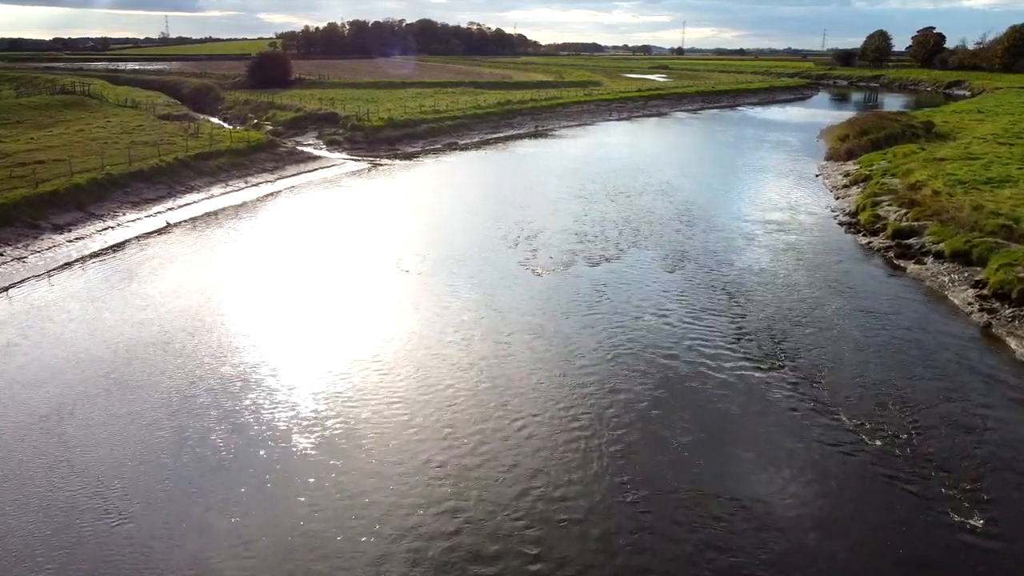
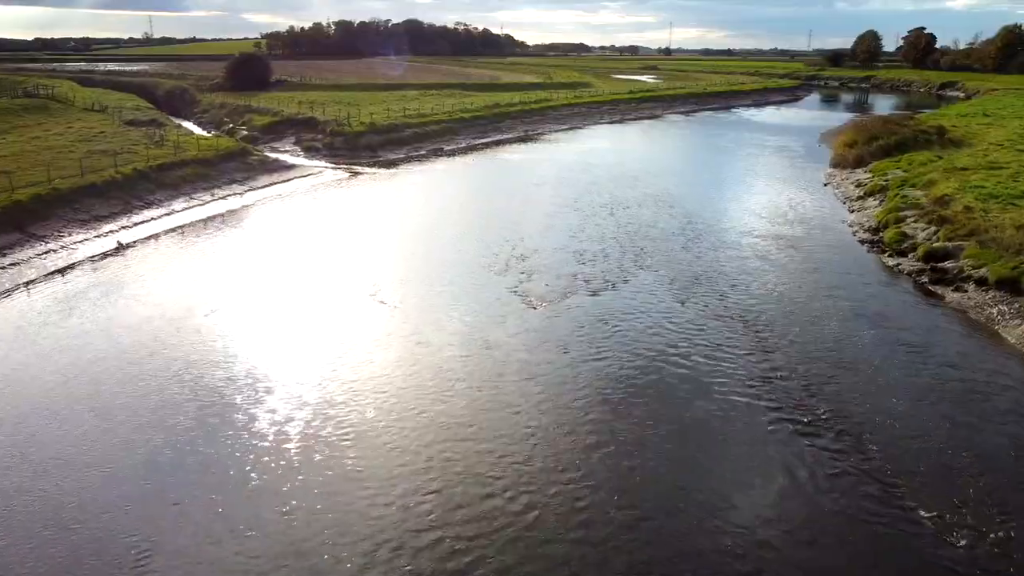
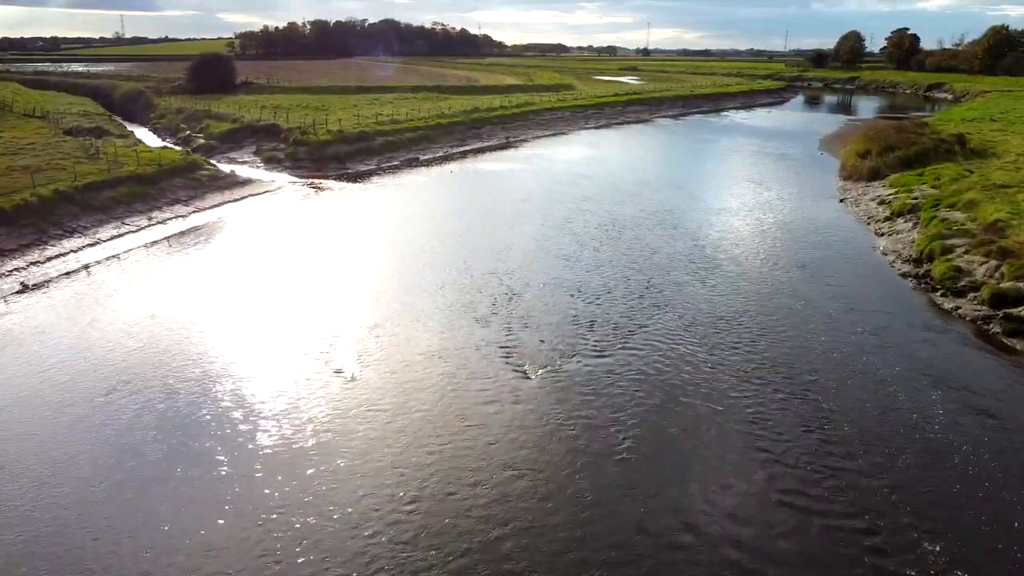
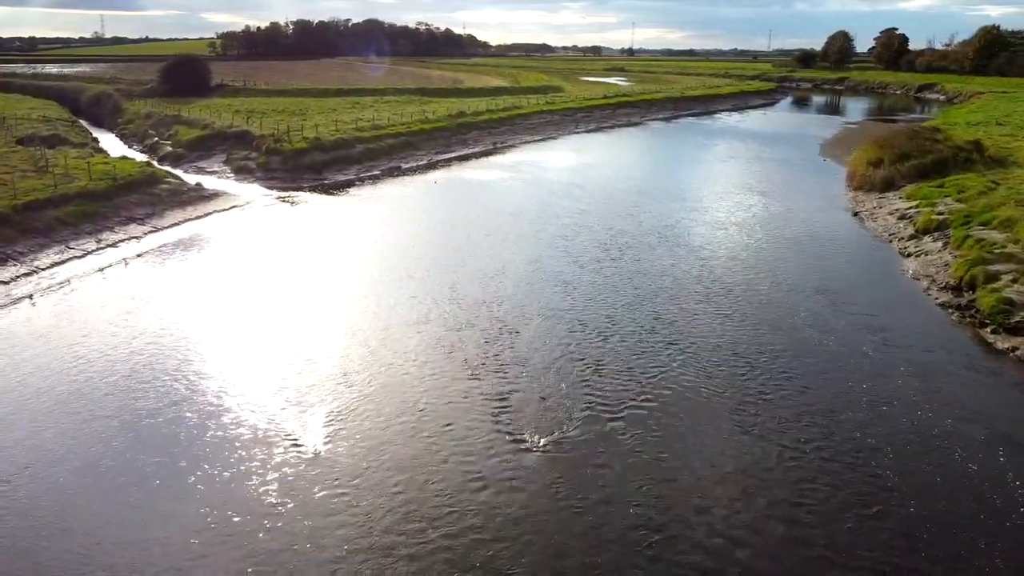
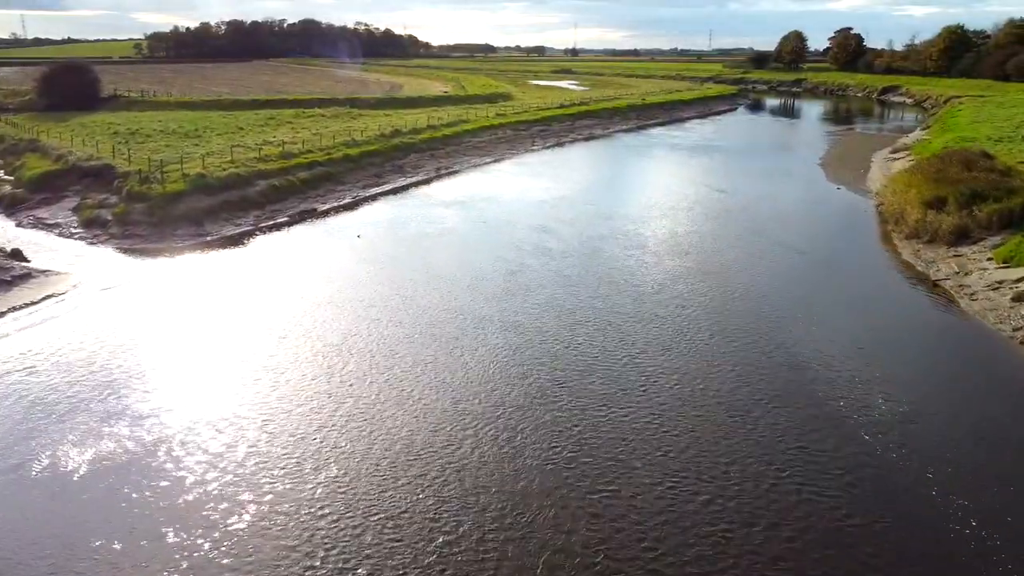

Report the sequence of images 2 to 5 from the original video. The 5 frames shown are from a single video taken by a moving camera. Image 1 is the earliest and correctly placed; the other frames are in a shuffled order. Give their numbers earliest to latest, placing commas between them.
2, 3, 4, 5
